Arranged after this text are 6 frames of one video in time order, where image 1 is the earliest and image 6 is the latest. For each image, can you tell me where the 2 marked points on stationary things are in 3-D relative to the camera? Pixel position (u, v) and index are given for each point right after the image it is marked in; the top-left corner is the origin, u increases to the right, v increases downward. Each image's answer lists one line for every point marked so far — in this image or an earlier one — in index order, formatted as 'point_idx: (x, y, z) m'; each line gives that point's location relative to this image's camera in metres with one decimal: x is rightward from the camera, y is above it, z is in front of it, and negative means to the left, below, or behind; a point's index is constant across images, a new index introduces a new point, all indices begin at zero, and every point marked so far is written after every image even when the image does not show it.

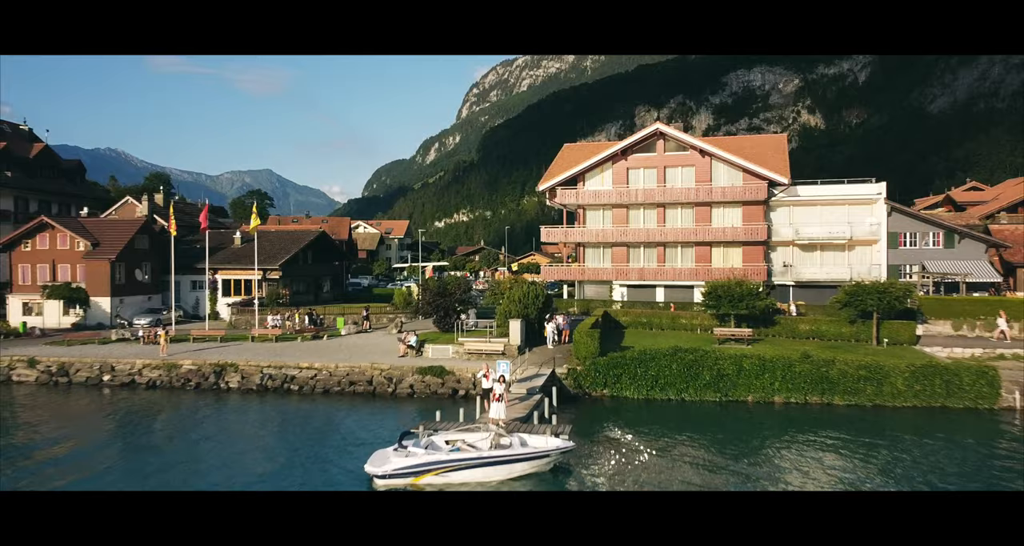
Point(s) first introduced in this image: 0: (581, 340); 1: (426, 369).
0: (+1.9, -1.8, +18.2) m
1: (-2.2, -2.5, +17.5) m
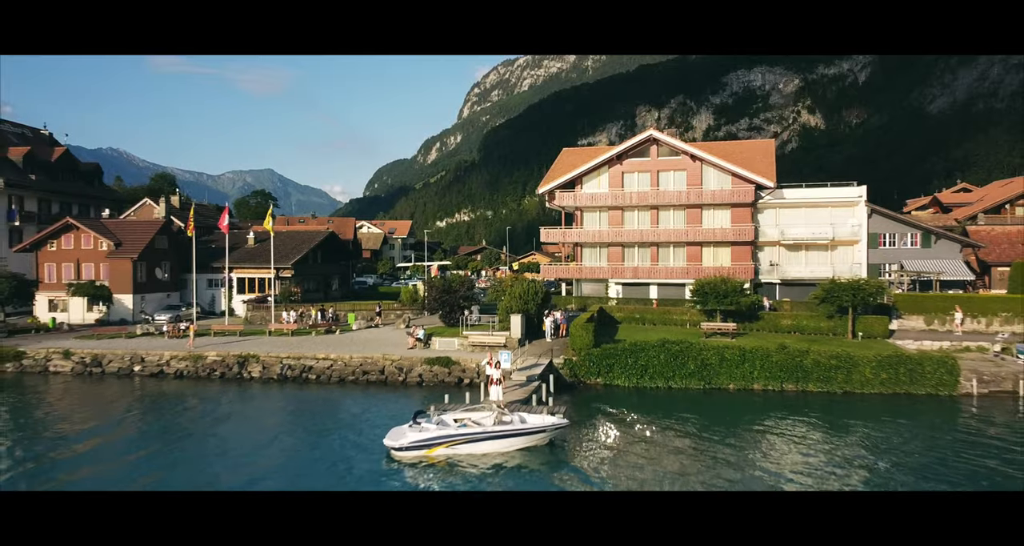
0: (+1.9, -1.7, +19.2) m
1: (-2.2, -2.4, +18.6) m
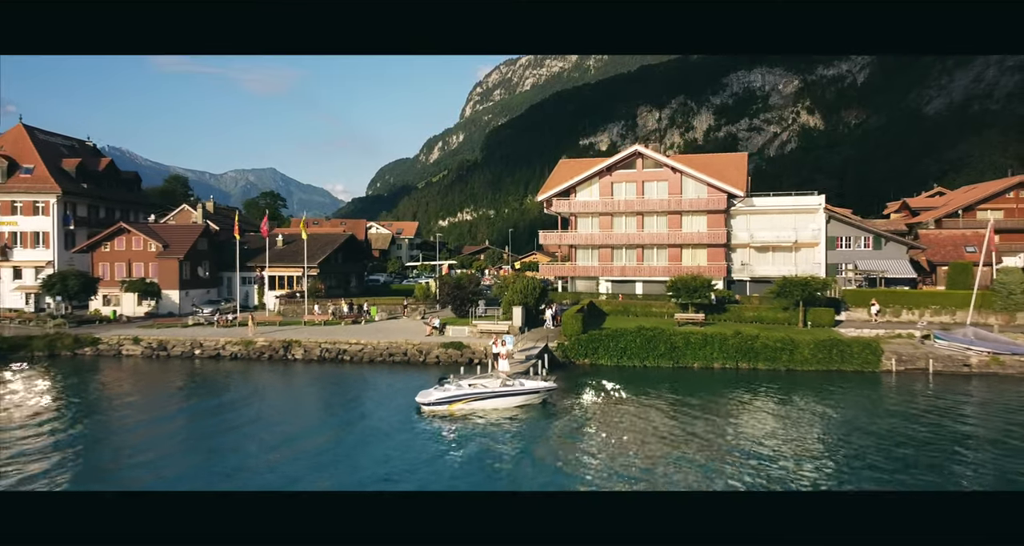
0: (+2.0, -1.7, +22.0) m
1: (-2.1, -2.4, +21.3) m
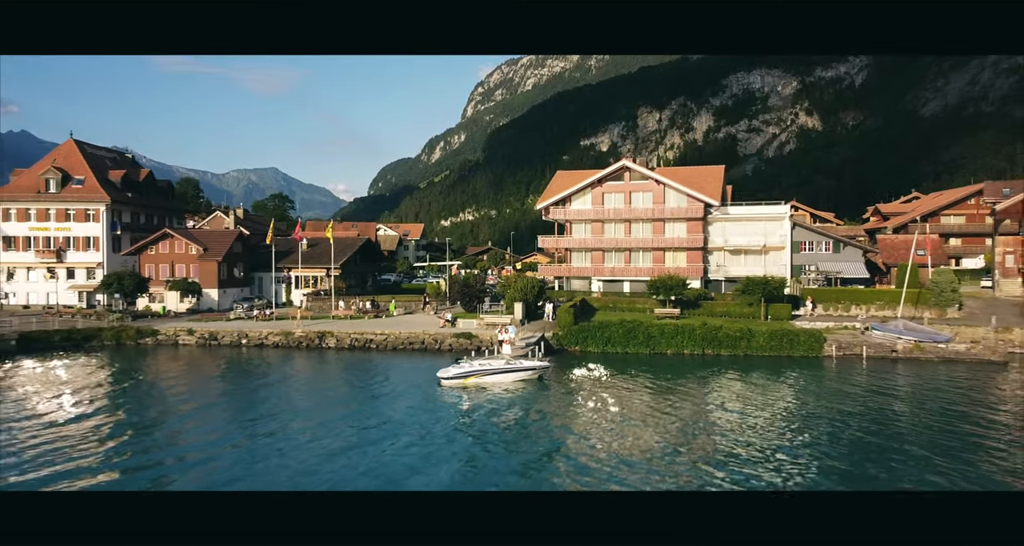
0: (+2.0, -1.7, +24.9) m
1: (-2.1, -2.4, +24.2) m
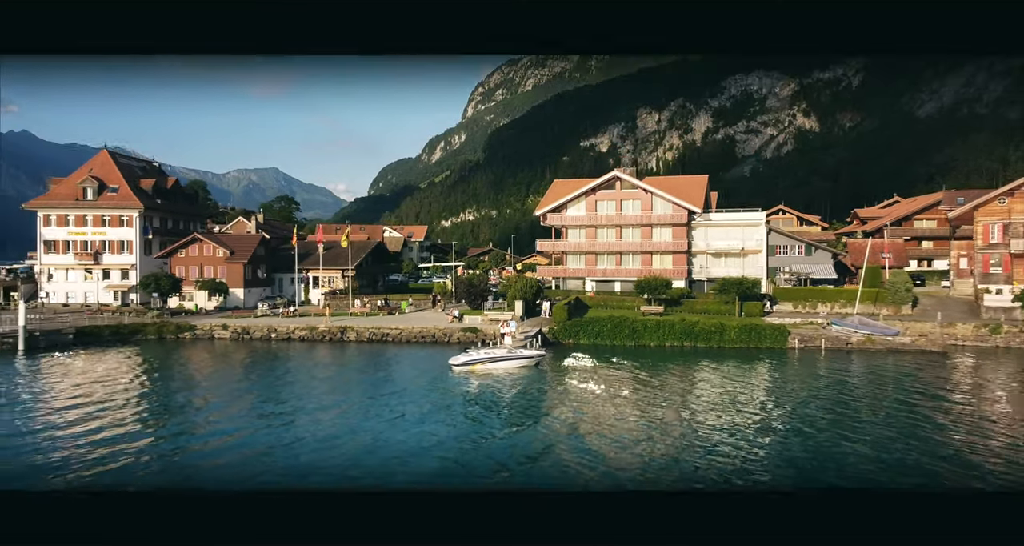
0: (+2.1, -1.7, +27.3) m
1: (-2.0, -2.4, +26.6) m
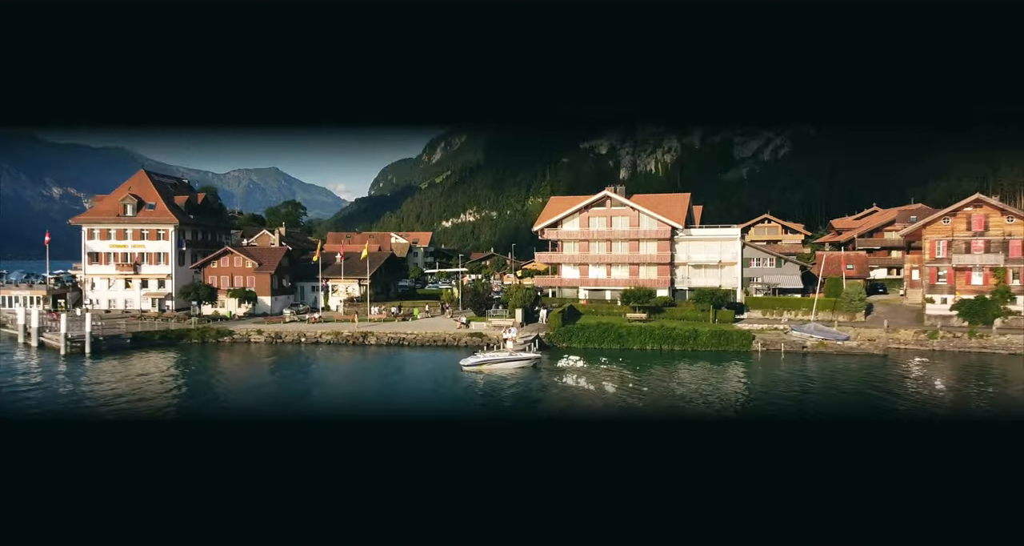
0: (+2.1, -2.2, +30.4) m
1: (-2.0, -2.9, +29.8) m
